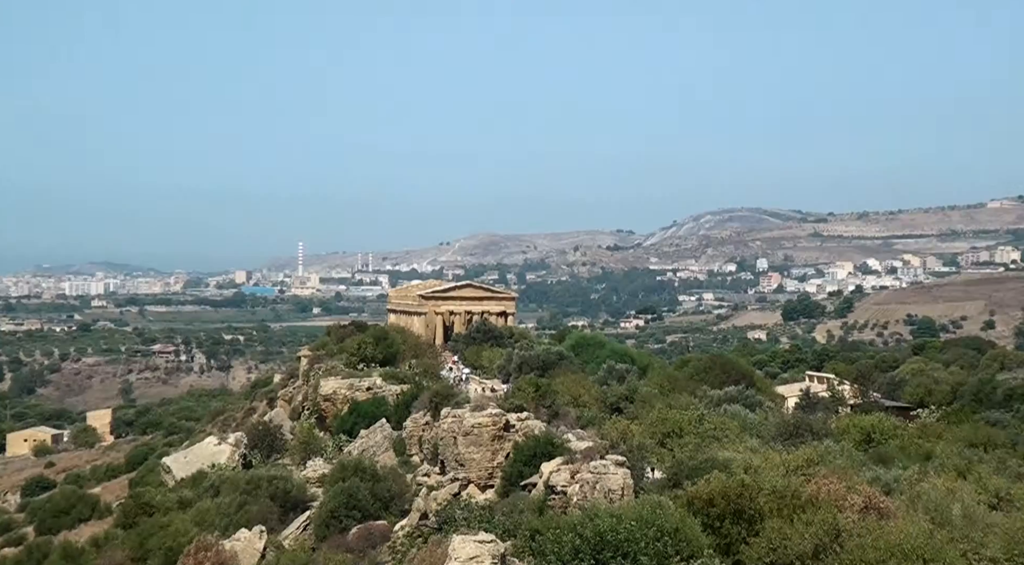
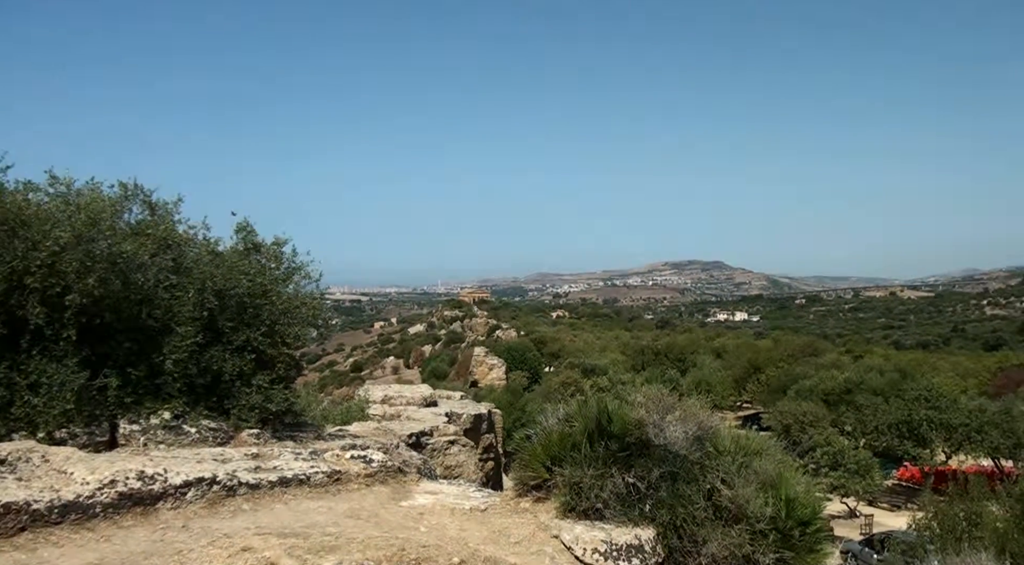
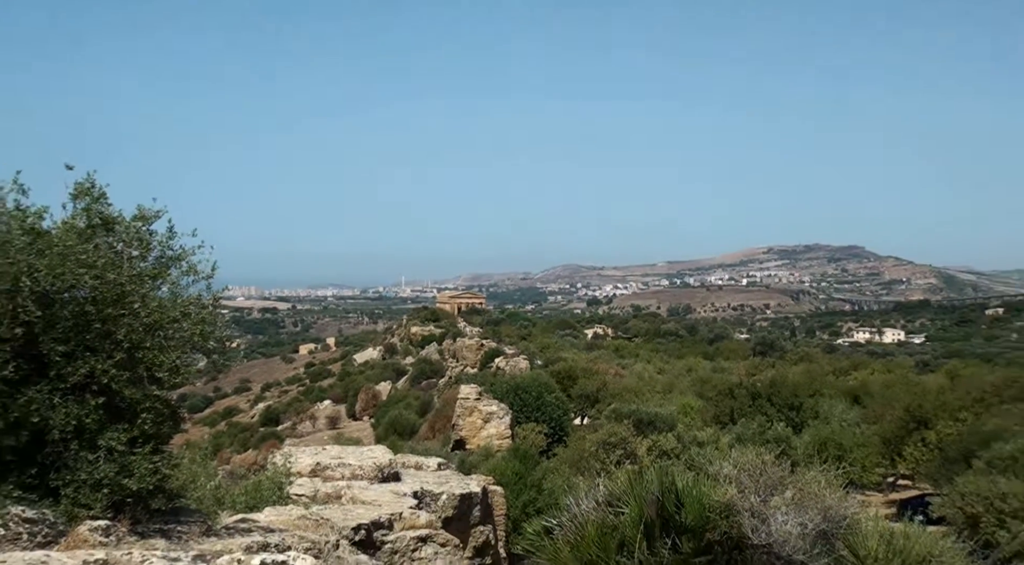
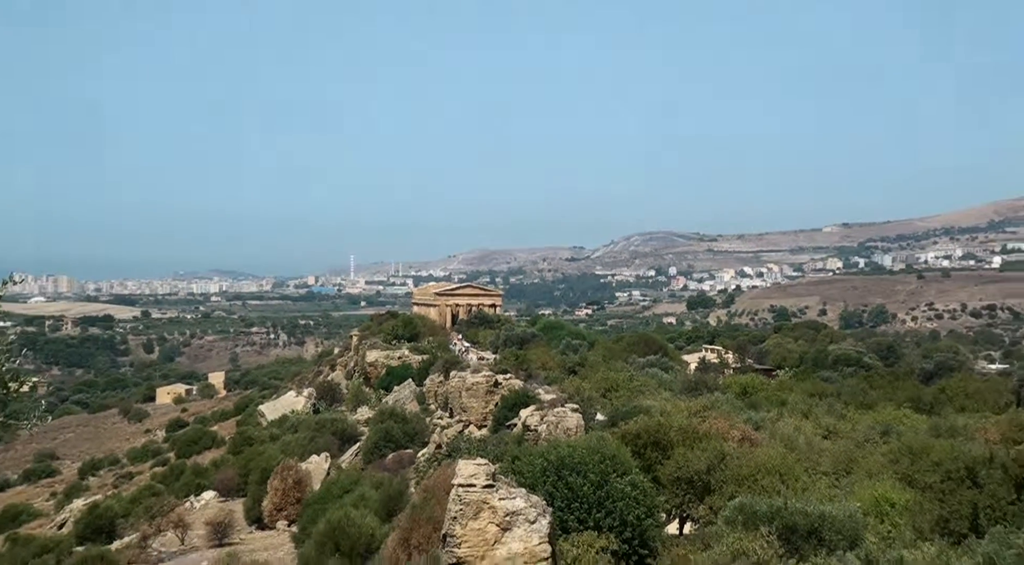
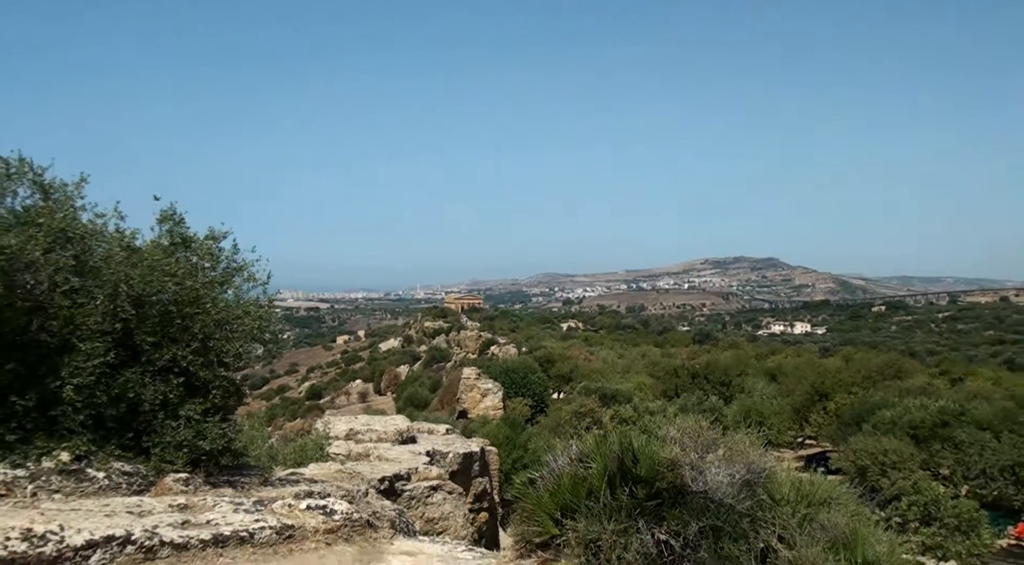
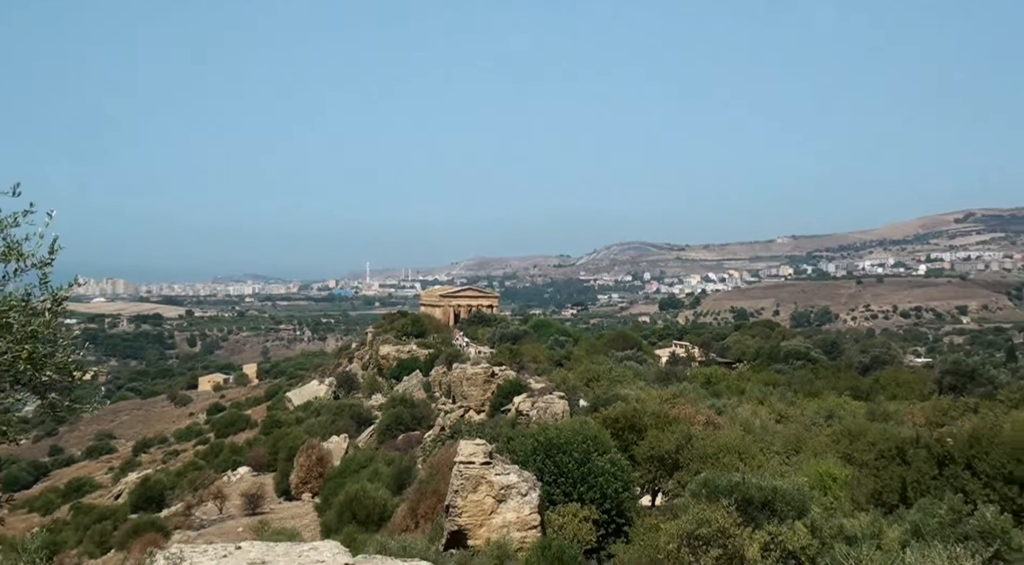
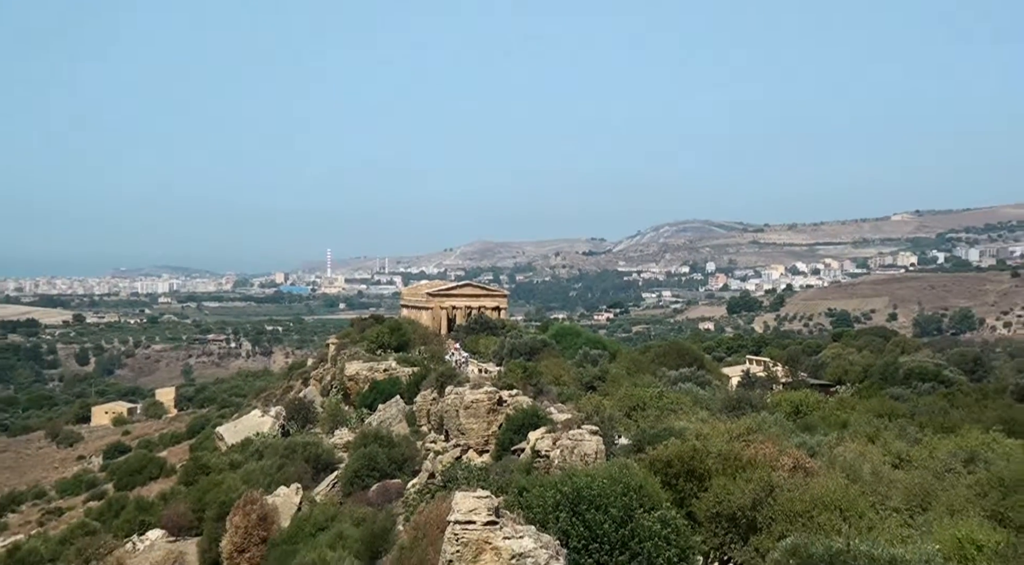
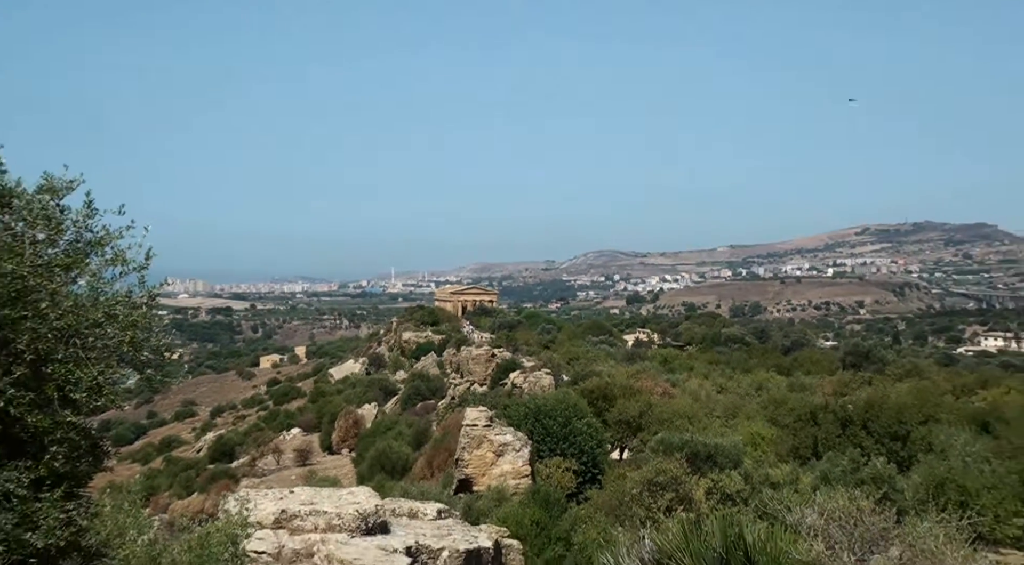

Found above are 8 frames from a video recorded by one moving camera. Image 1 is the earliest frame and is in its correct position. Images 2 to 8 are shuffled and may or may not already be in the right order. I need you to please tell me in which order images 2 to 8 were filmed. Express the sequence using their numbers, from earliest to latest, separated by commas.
7, 4, 6, 8, 3, 5, 2
